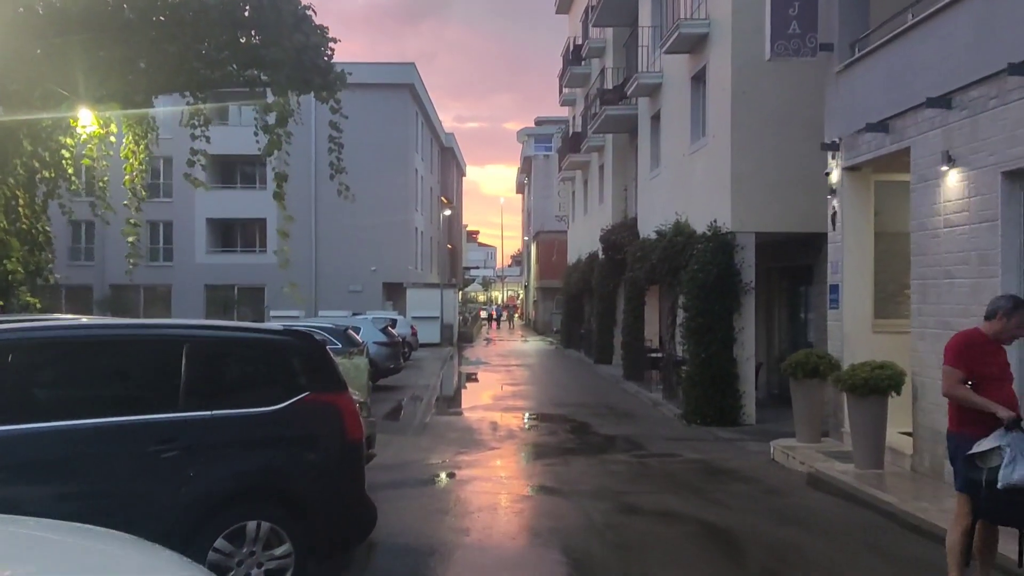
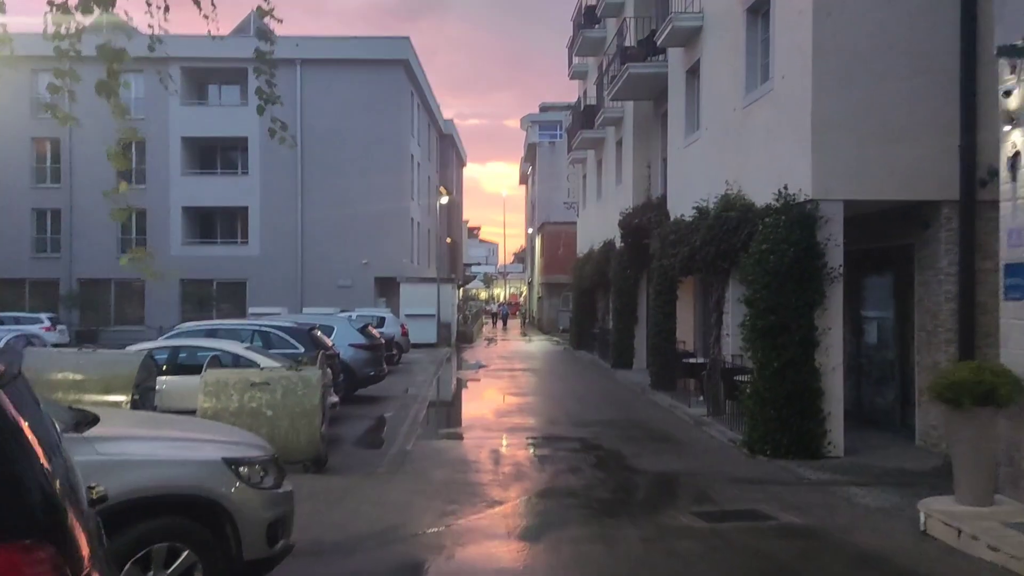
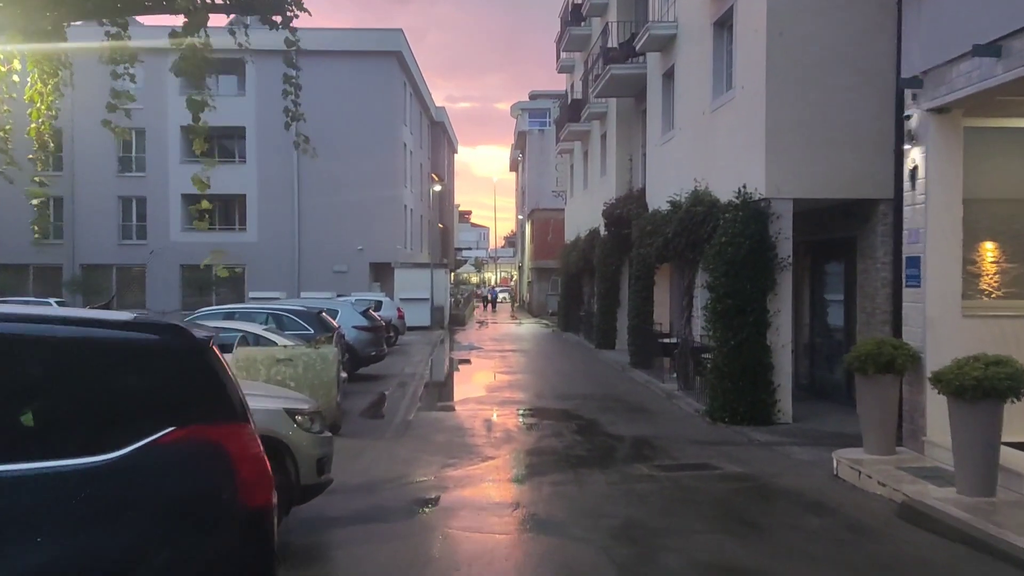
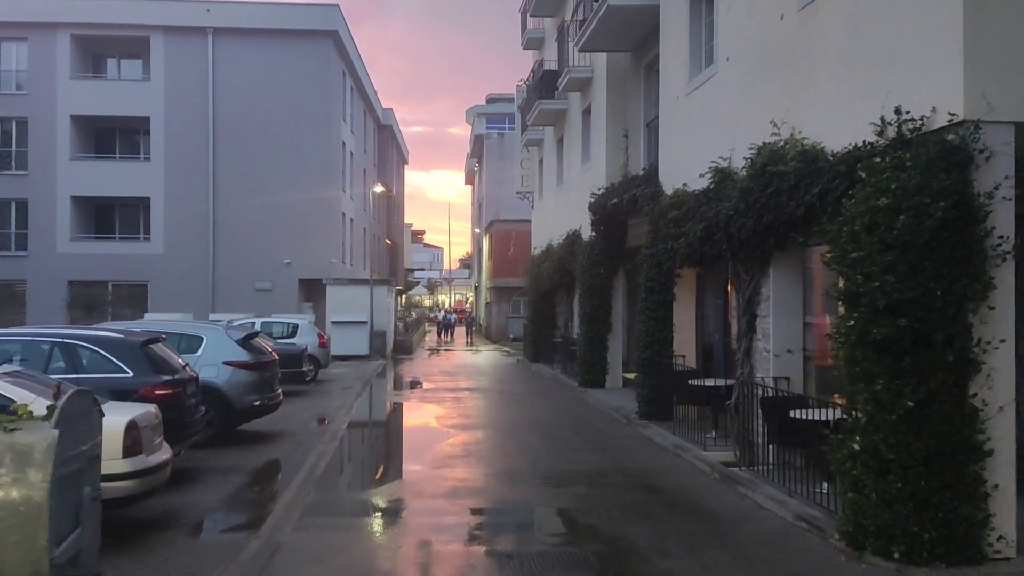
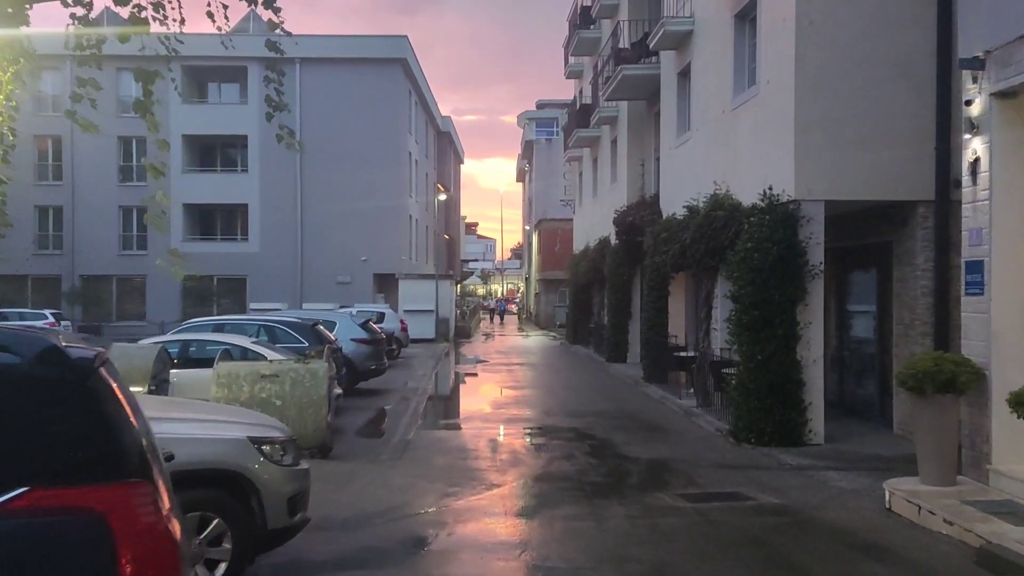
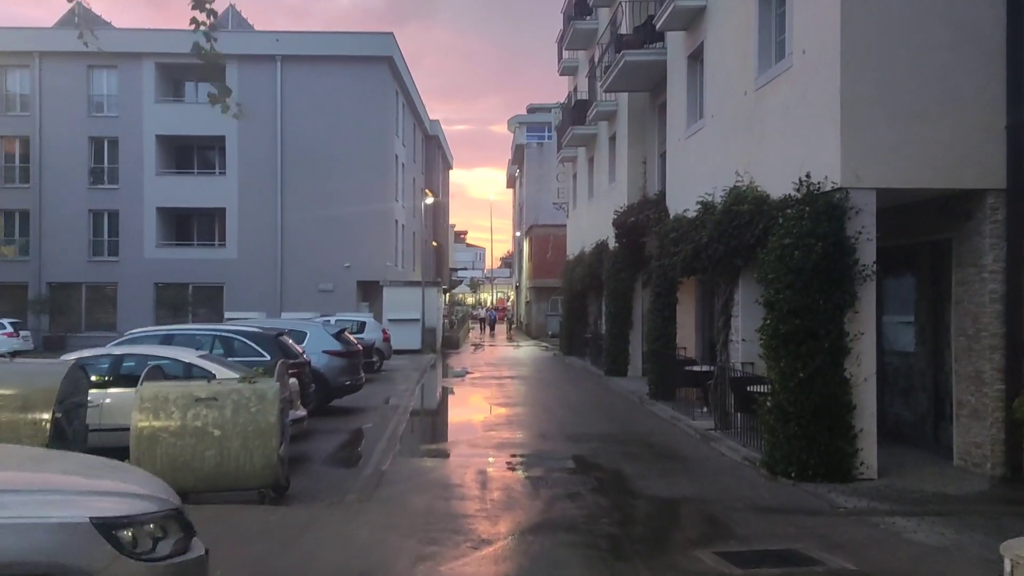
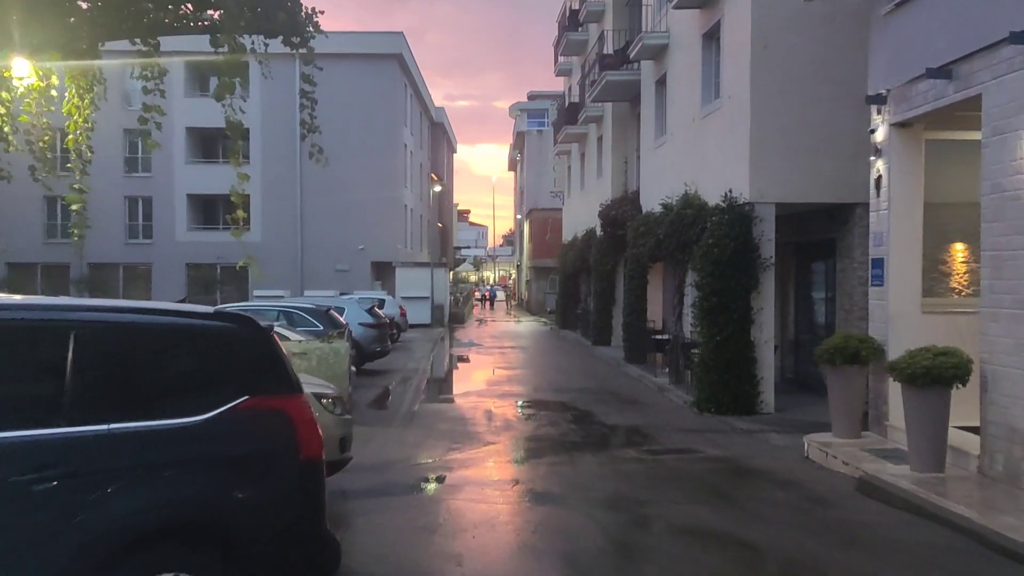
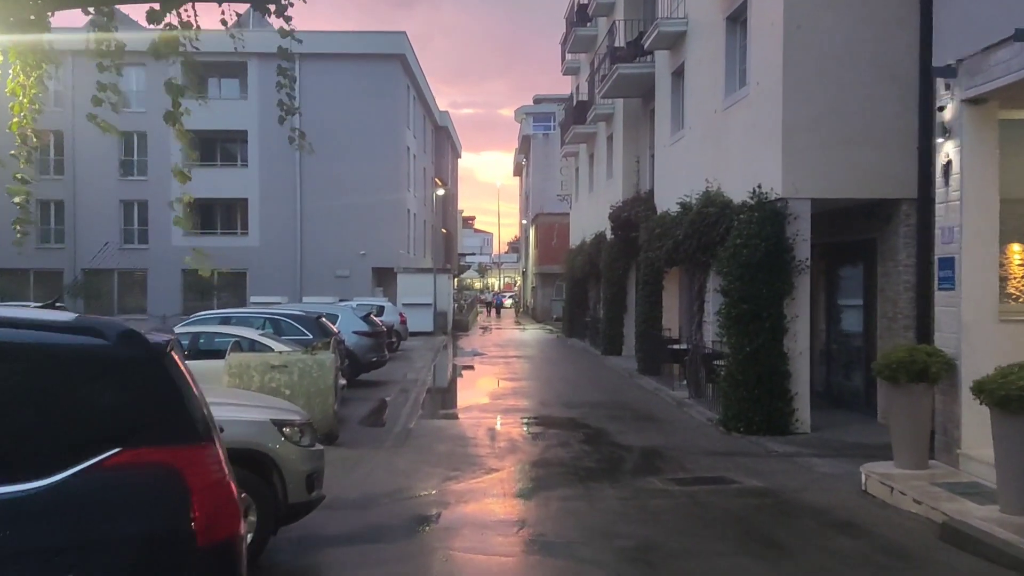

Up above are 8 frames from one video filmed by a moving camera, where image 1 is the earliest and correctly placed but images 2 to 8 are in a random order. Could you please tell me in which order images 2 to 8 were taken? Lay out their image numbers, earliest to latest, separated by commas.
7, 3, 8, 5, 2, 6, 4
